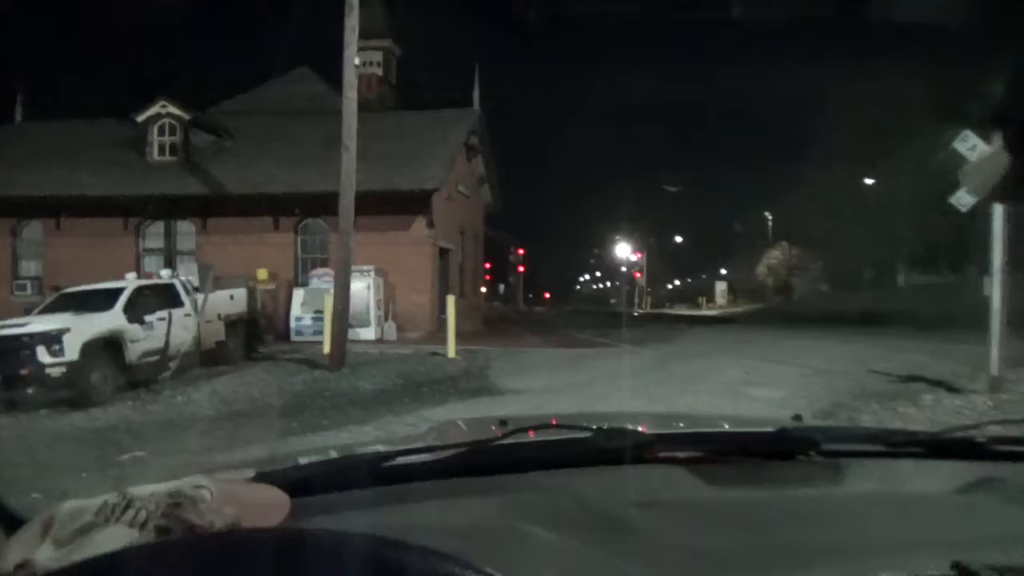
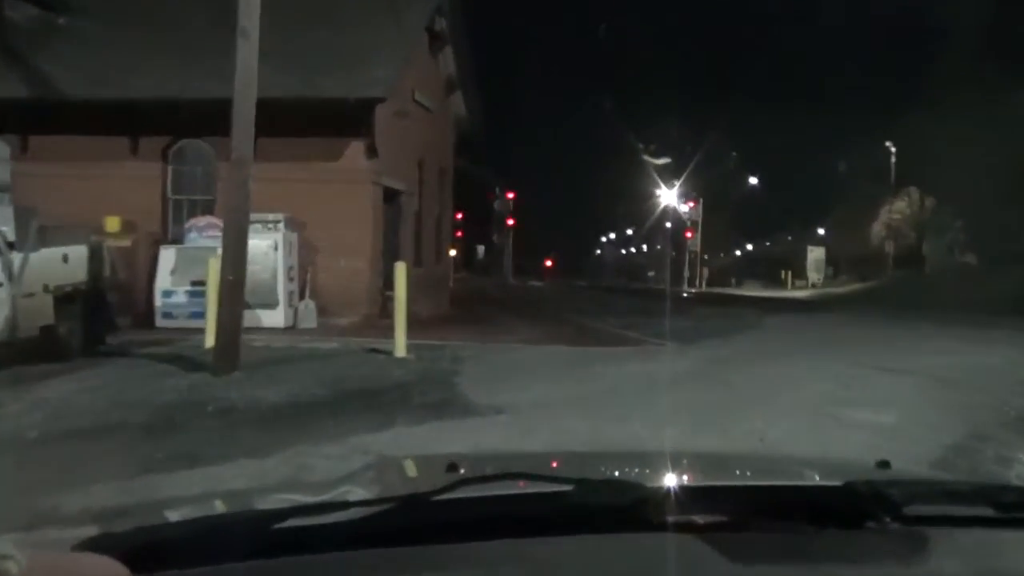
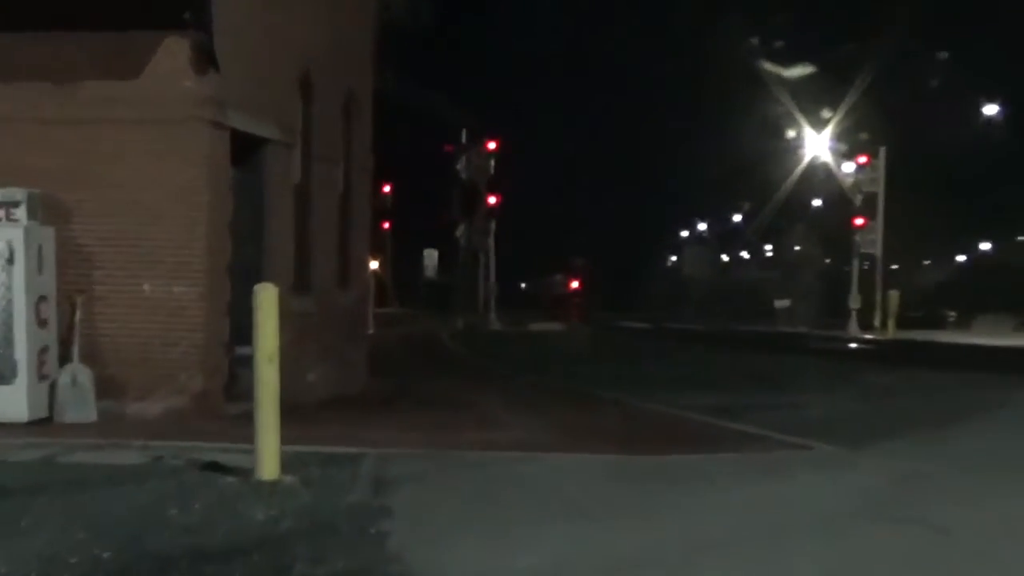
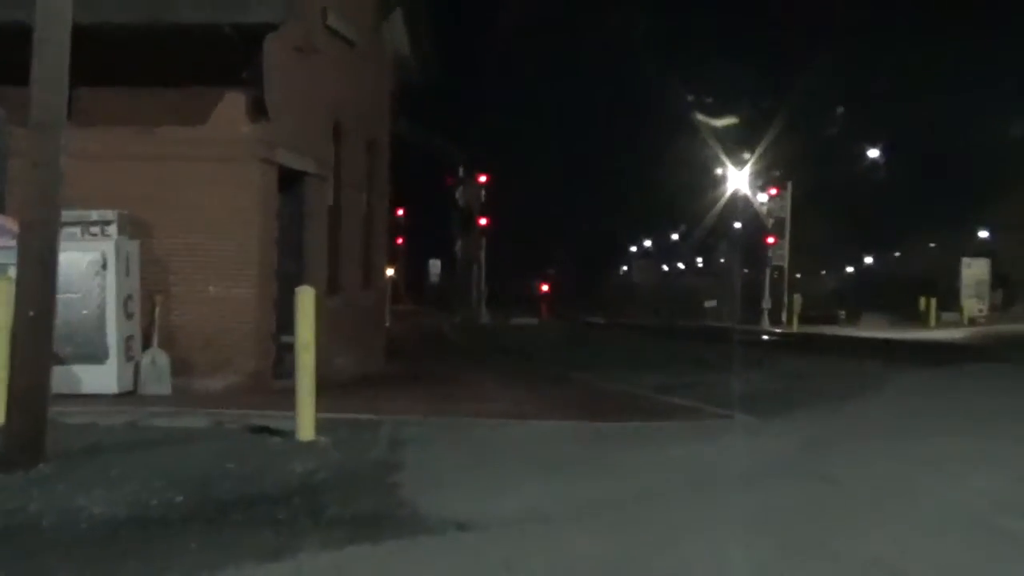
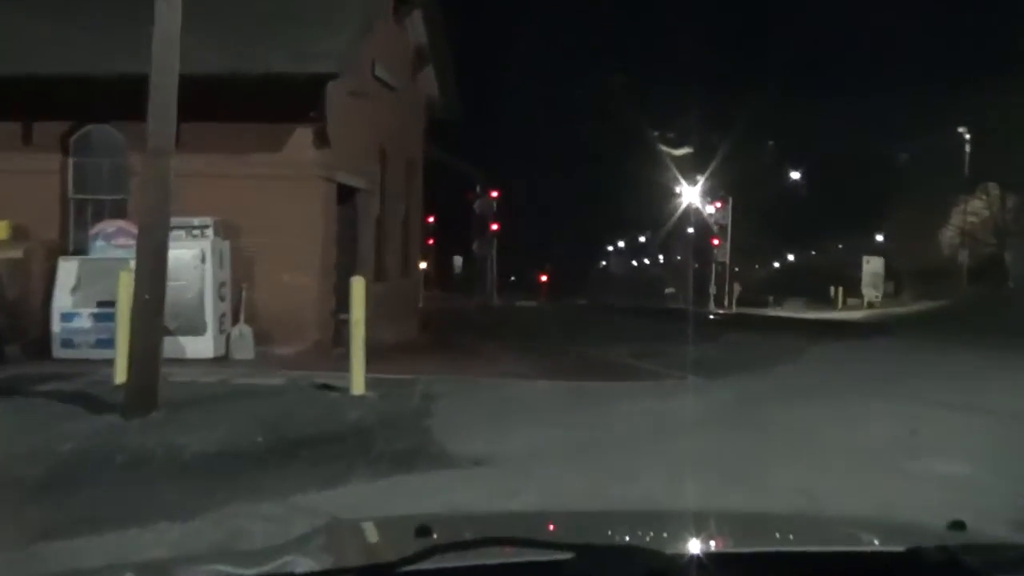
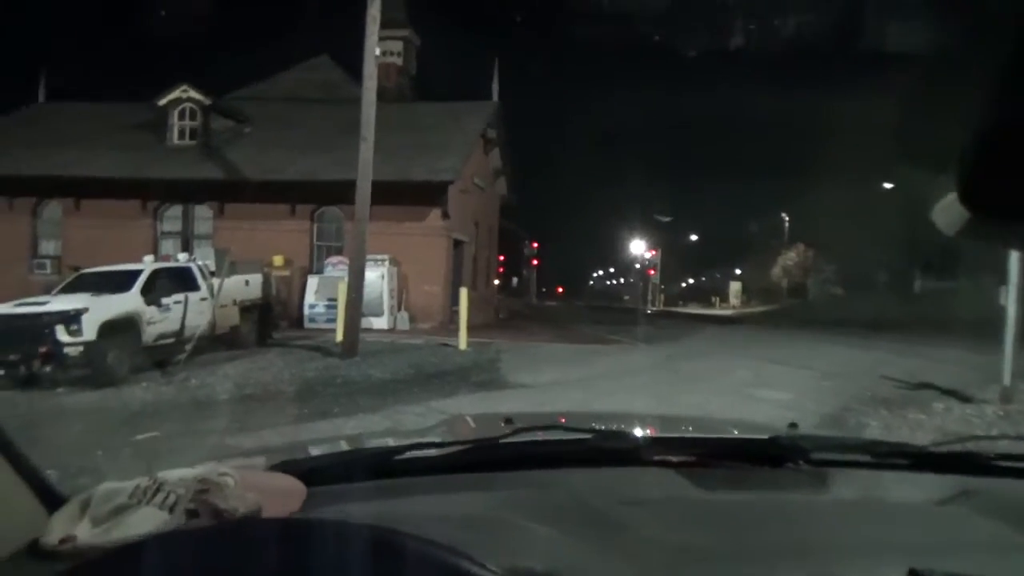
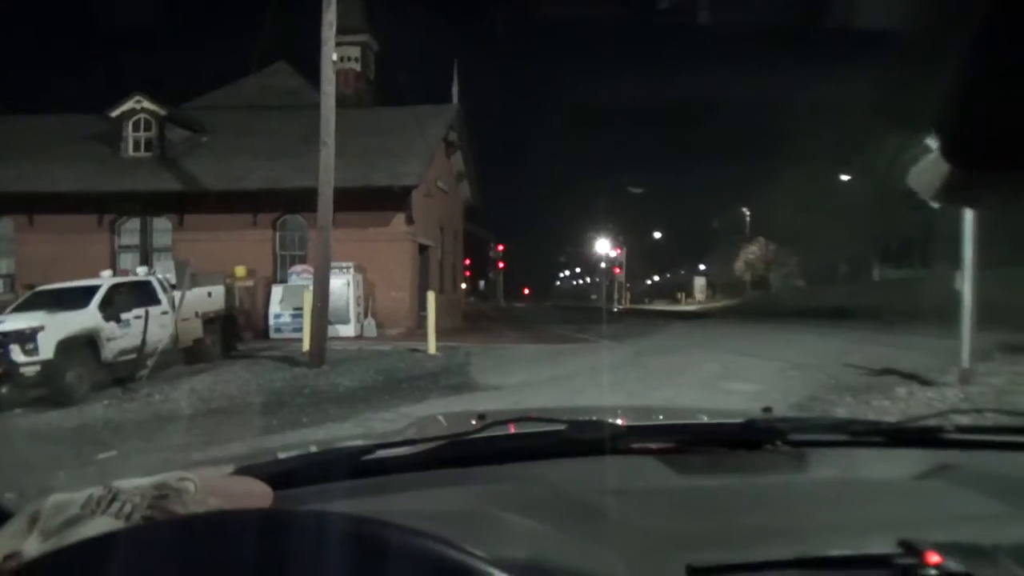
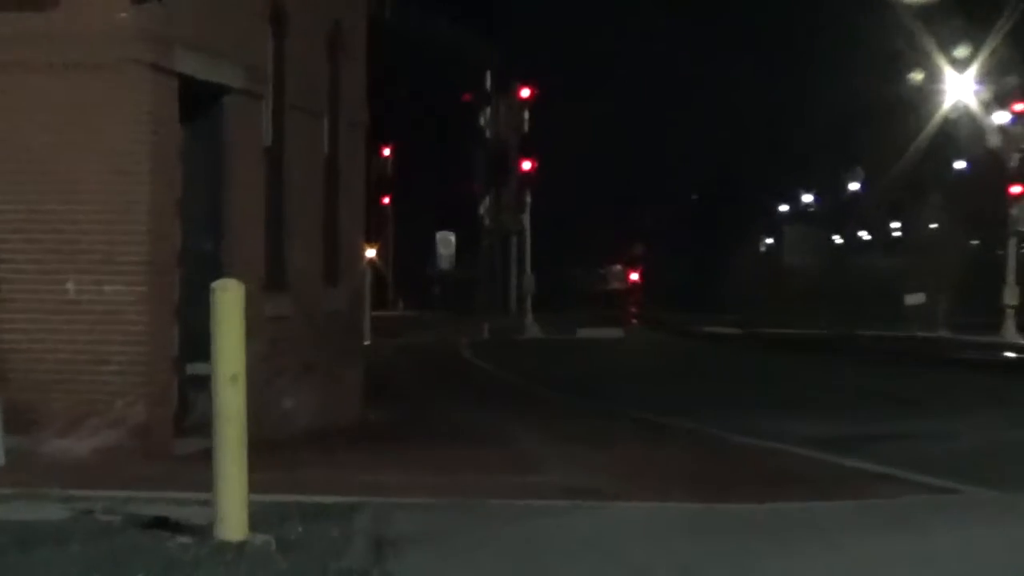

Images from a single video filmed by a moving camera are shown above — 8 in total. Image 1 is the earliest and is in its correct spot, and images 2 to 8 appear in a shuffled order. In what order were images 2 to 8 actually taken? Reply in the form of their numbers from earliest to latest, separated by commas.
7, 6, 2, 5, 4, 3, 8
